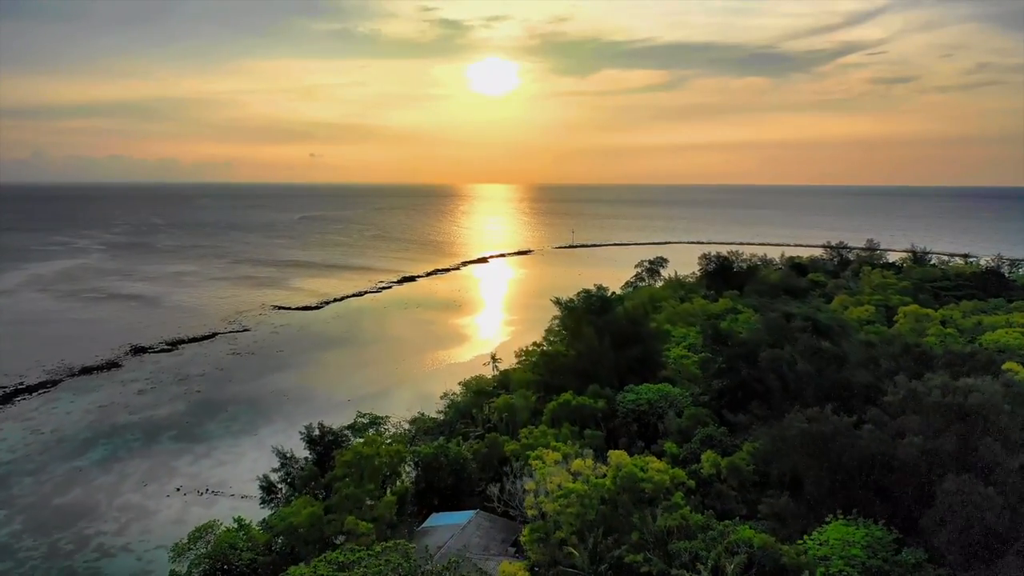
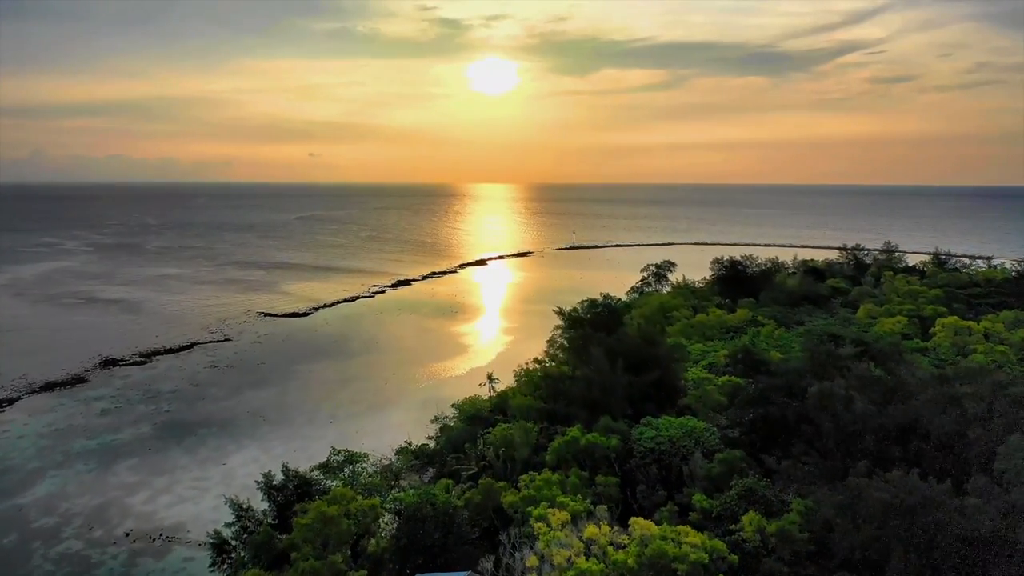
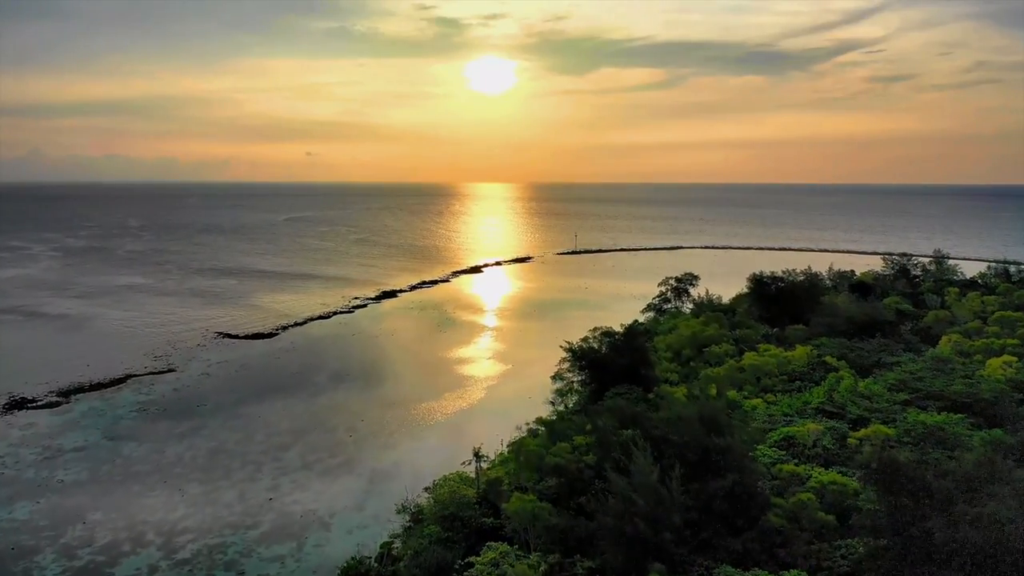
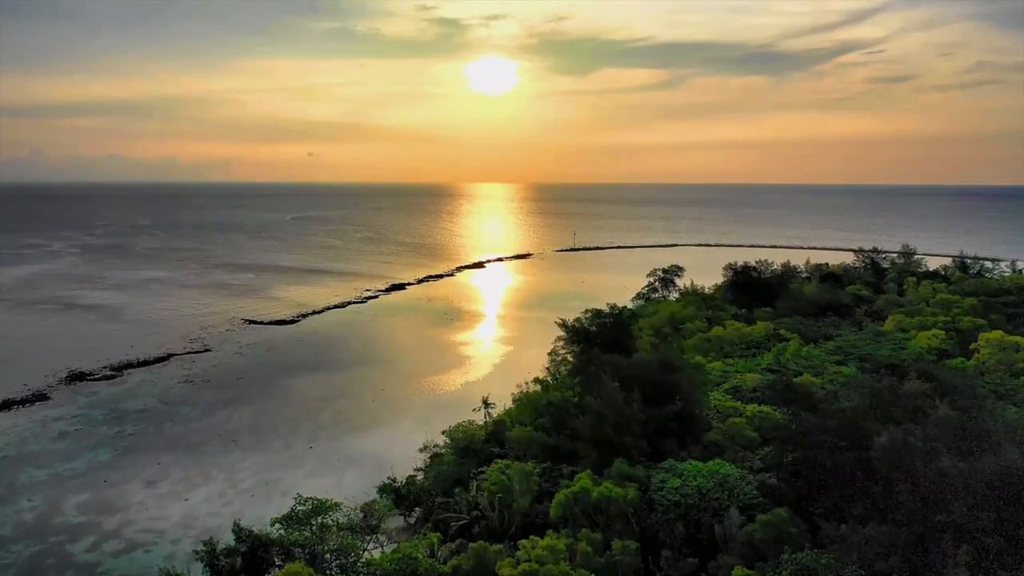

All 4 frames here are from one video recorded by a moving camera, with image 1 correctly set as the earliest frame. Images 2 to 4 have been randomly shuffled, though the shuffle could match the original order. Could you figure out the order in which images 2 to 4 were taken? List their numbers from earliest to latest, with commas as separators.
2, 4, 3
